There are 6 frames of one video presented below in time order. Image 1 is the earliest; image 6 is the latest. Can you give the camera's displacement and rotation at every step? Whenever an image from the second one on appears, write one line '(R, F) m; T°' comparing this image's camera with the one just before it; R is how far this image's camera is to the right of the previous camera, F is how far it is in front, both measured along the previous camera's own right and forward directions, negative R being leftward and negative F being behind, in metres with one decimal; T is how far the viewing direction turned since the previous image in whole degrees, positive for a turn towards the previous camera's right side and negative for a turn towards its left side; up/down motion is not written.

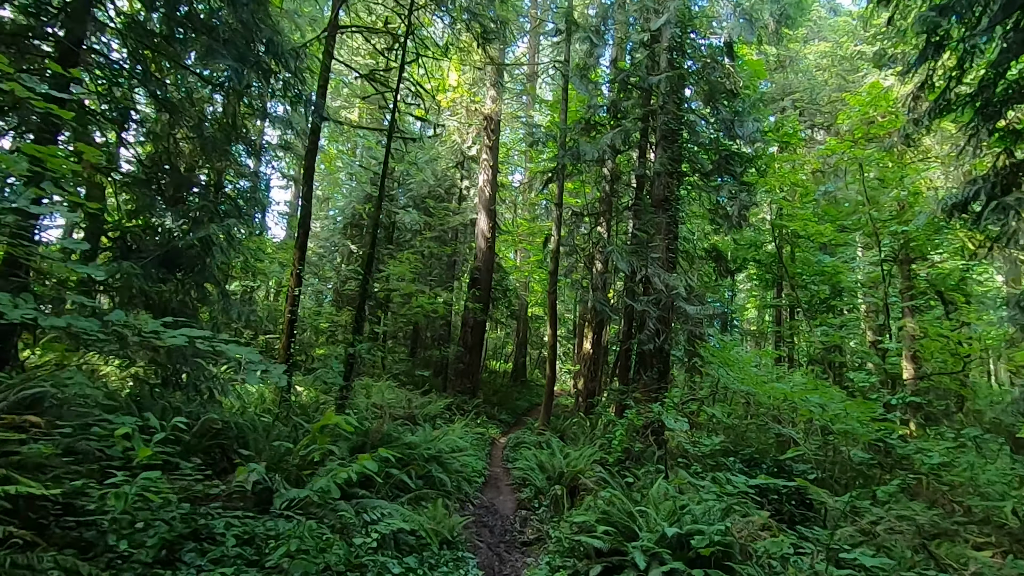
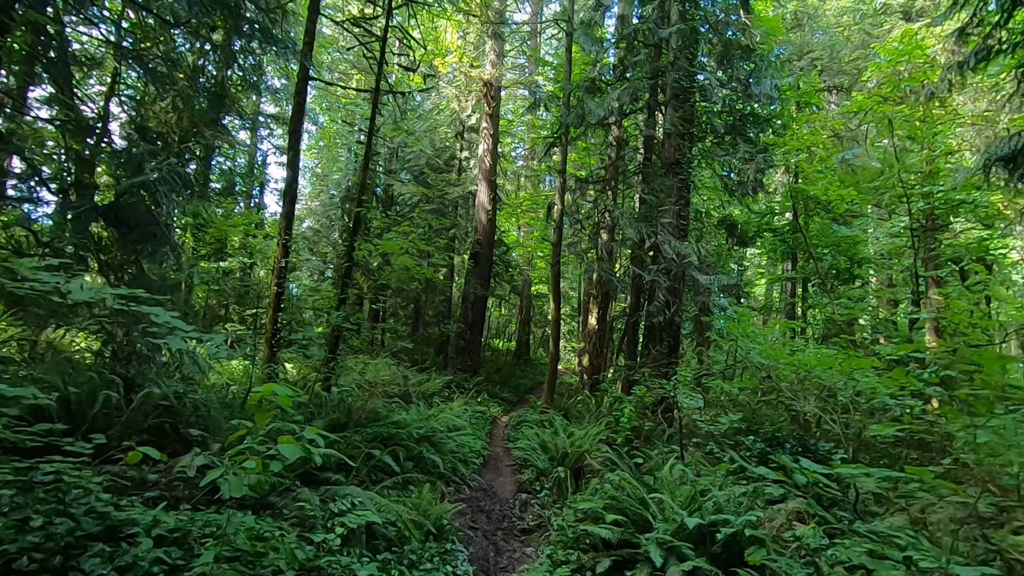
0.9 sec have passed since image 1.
(+0.1, +0.6) m; 0°
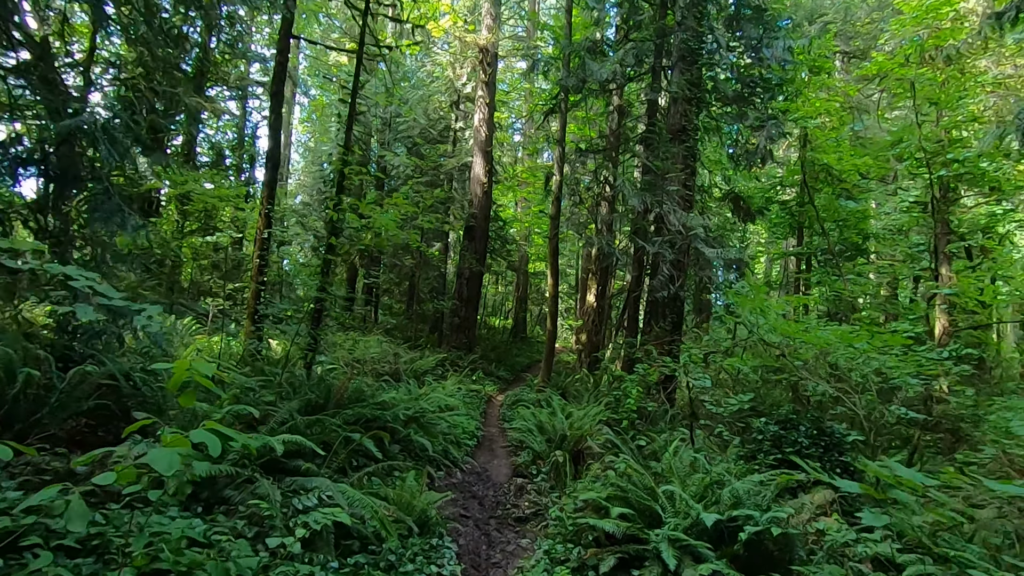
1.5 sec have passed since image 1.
(0.0, +0.5) m; 0°
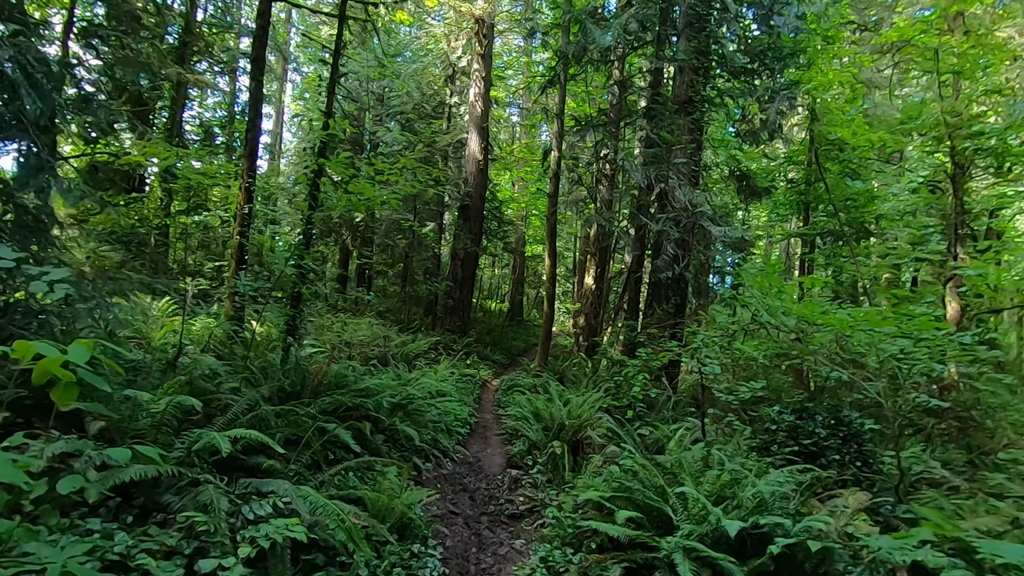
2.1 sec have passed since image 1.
(0.0, +0.5) m; 0°
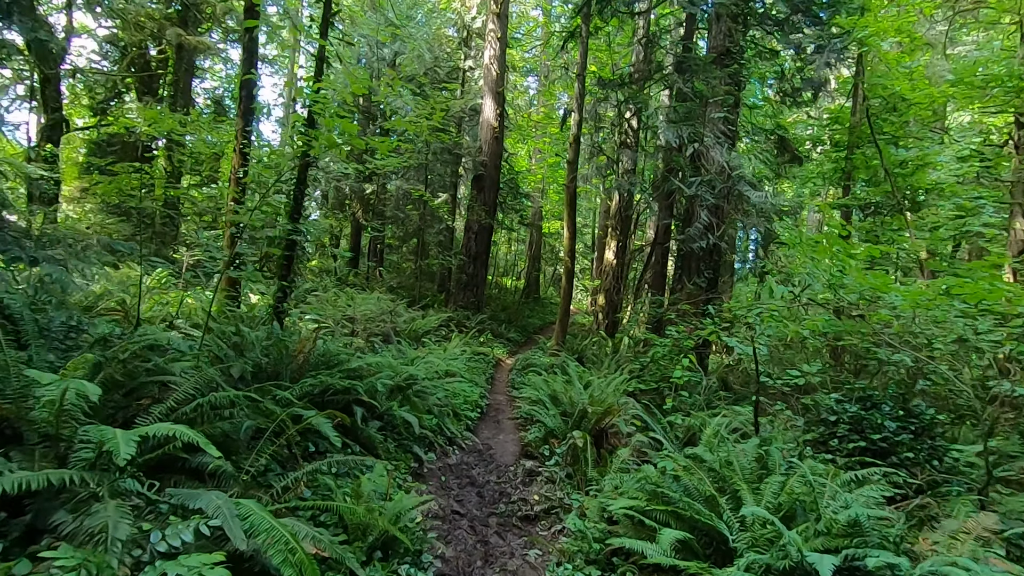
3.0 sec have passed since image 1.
(0.0, +0.7) m; -2°
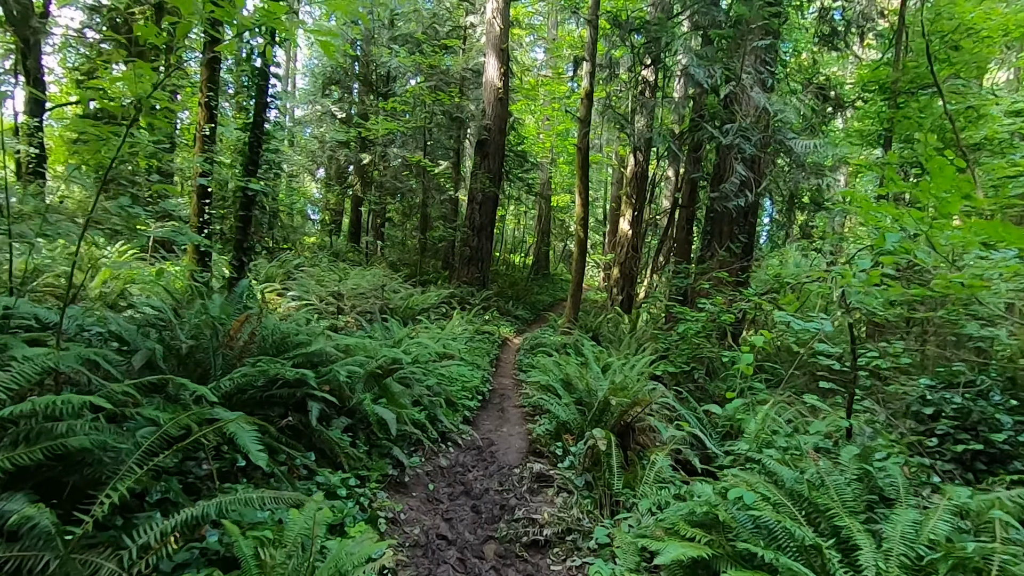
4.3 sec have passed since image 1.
(+0.1, +1.0) m; -1°
